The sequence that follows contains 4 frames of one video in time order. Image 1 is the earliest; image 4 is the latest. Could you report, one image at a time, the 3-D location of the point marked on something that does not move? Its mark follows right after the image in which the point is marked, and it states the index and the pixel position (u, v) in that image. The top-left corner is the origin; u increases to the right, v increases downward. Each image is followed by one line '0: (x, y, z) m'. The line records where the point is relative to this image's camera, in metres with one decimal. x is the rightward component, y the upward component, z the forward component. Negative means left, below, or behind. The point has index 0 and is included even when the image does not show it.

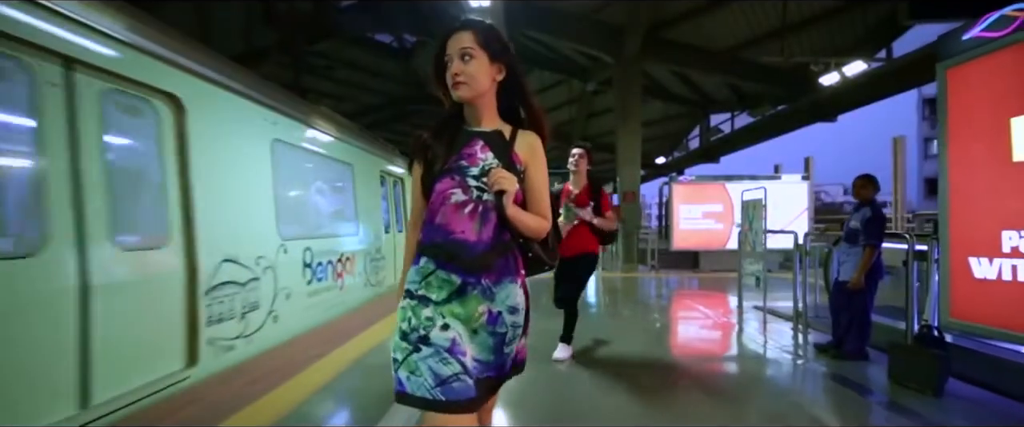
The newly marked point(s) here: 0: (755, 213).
0: (+2.7, 0.0, +7.4) m
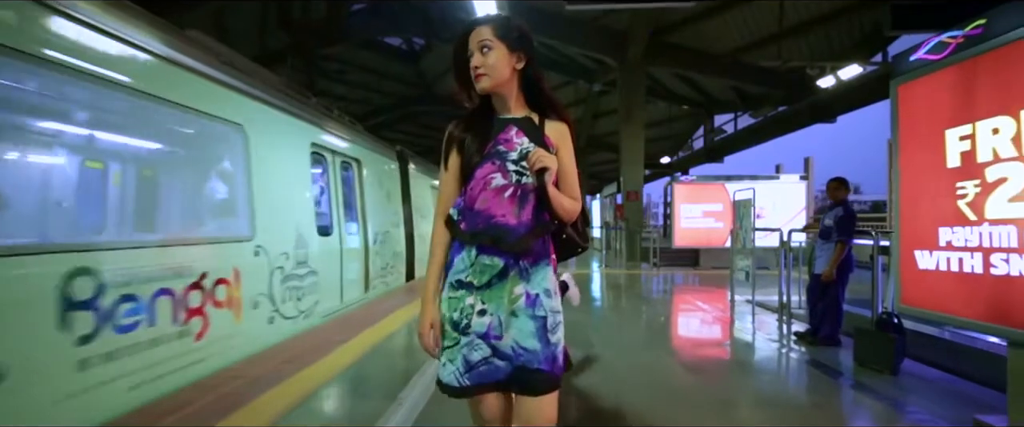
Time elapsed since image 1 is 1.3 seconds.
0: (+2.8, 0.0, +7.9) m
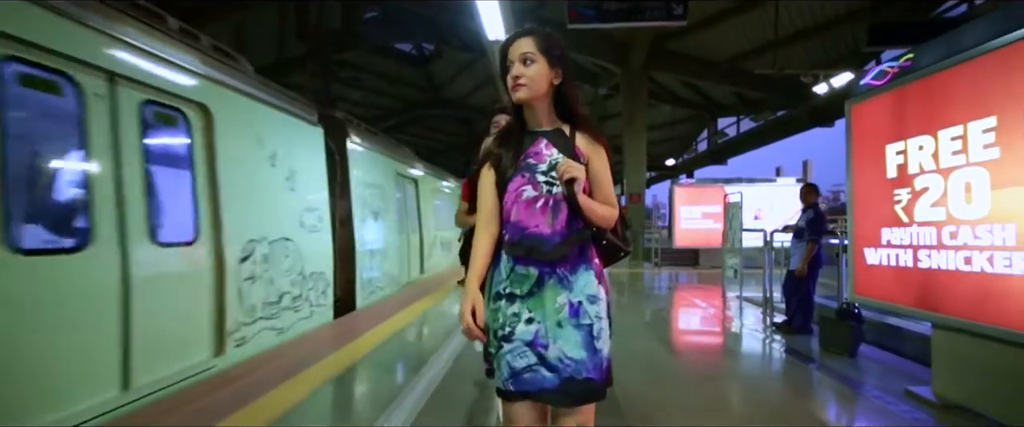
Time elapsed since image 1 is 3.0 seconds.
0: (+2.9, 0.0, +8.5) m
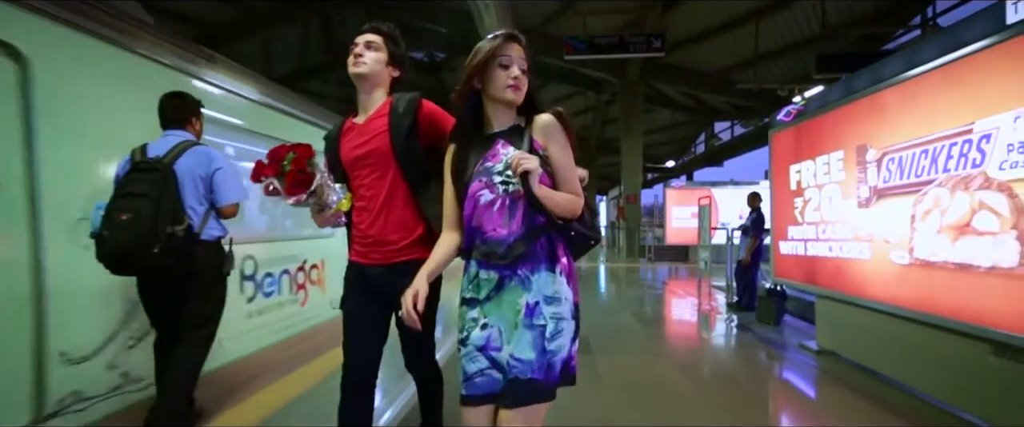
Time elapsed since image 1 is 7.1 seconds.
0: (+2.9, 0.0, +10.1) m
